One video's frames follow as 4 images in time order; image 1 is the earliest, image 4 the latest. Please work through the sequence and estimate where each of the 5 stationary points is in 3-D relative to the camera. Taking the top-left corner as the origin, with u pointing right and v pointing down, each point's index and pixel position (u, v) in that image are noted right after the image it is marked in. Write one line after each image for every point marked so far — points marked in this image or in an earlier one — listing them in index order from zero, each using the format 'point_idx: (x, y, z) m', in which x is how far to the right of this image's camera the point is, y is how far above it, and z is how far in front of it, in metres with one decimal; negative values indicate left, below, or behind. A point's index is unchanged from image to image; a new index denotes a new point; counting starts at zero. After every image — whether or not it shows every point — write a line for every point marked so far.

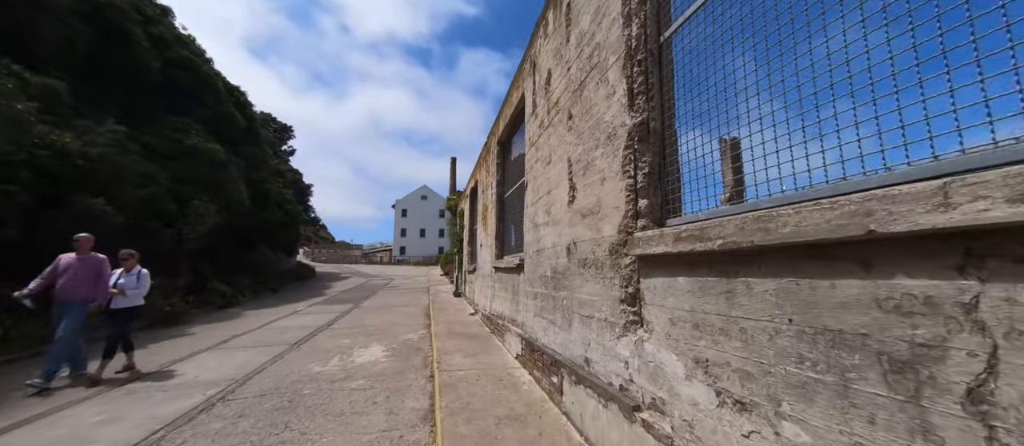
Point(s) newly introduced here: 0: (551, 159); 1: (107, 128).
0: (+0.5, +0.8, +4.3) m
1: (-10.0, +2.3, +8.6) m
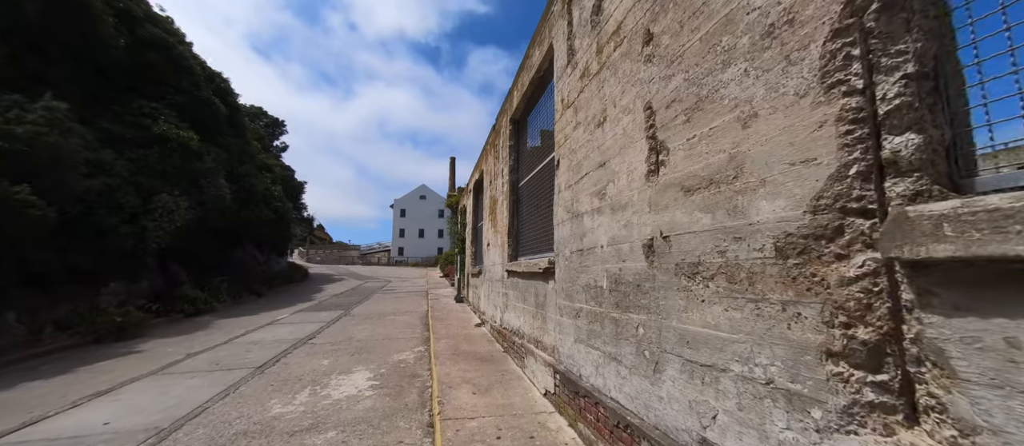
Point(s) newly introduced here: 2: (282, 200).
0: (+0.8, +0.9, +2.9) m
1: (-9.7, +2.5, +7.2) m
2: (-12.7, +1.3, +19.2) m
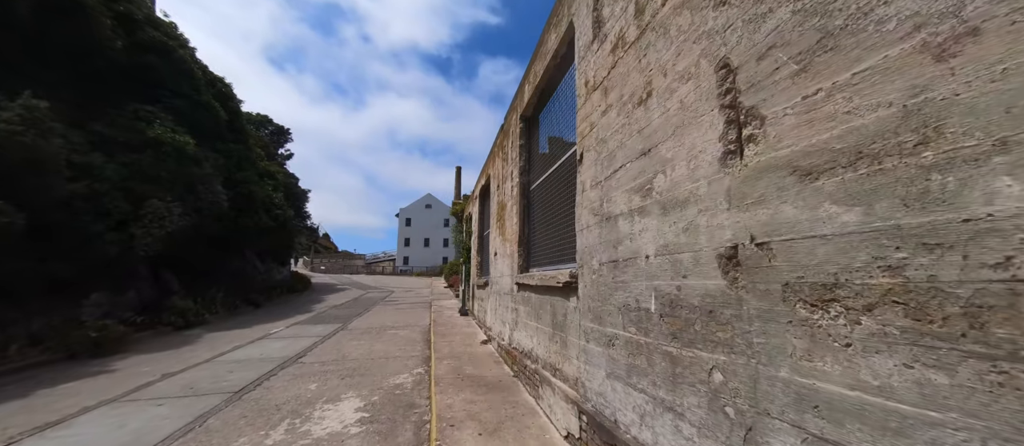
0: (+0.9, +0.9, +2.3) m
1: (-9.5, +2.3, +6.7) m
2: (-12.3, +0.8, +18.8) m
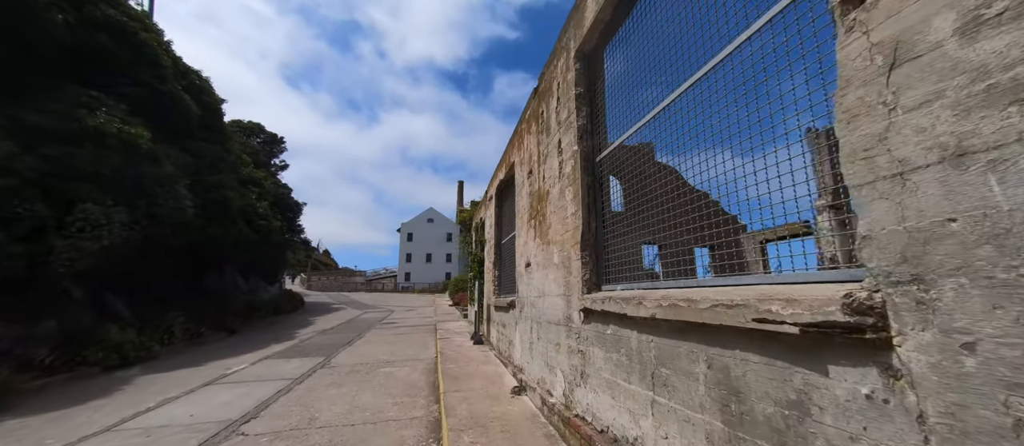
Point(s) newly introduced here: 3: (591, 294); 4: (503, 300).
0: (+1.5, +1.1, +0.2) m
1: (-8.9, +2.3, +4.7) m
2: (-11.7, +0.2, +16.7) m
3: (+0.8, -0.7, +3.6) m
4: (-0.2, -1.7, +7.6) m
